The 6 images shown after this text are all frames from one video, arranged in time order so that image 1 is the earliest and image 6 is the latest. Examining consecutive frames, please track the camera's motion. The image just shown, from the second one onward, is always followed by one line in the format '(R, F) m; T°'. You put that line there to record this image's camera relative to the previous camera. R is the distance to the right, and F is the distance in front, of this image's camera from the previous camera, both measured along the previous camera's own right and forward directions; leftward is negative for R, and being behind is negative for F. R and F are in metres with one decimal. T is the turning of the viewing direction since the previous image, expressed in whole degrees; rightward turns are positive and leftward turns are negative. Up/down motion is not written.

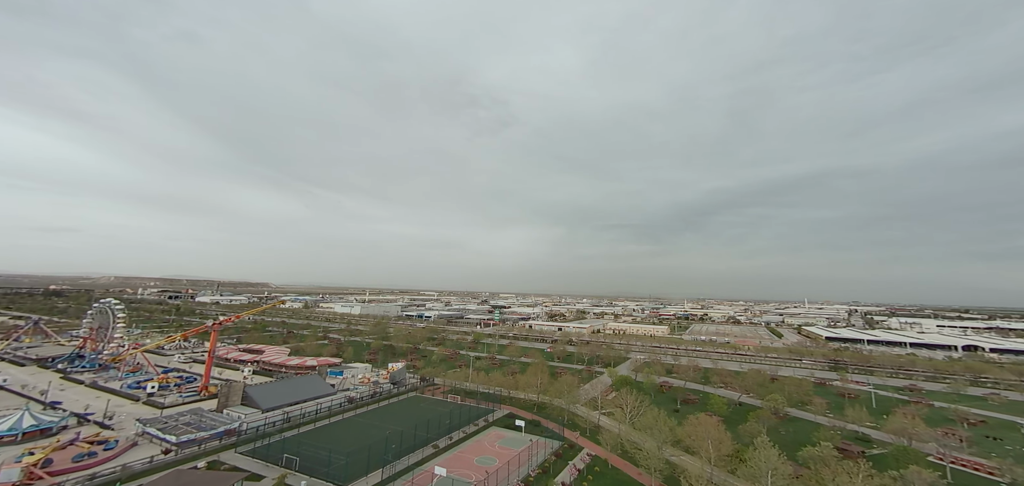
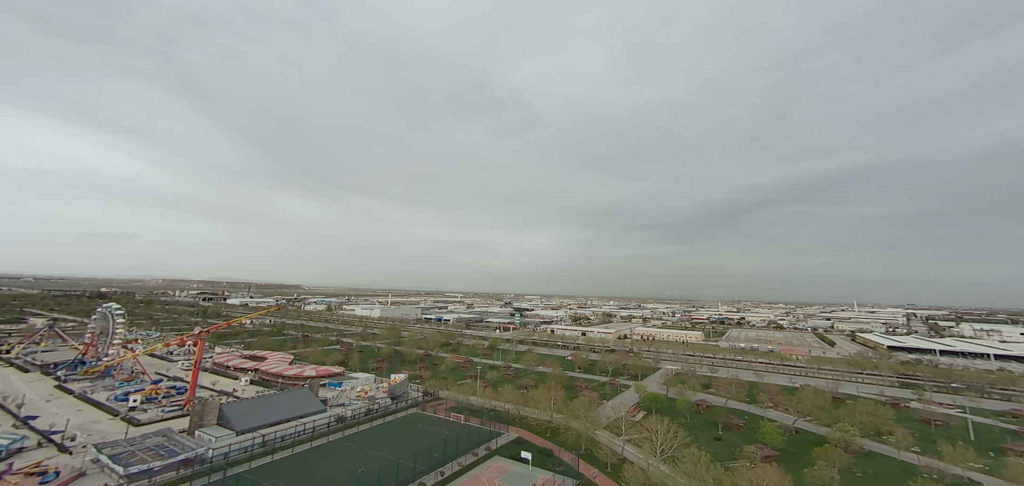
(+0.8, +2.9) m; -4°
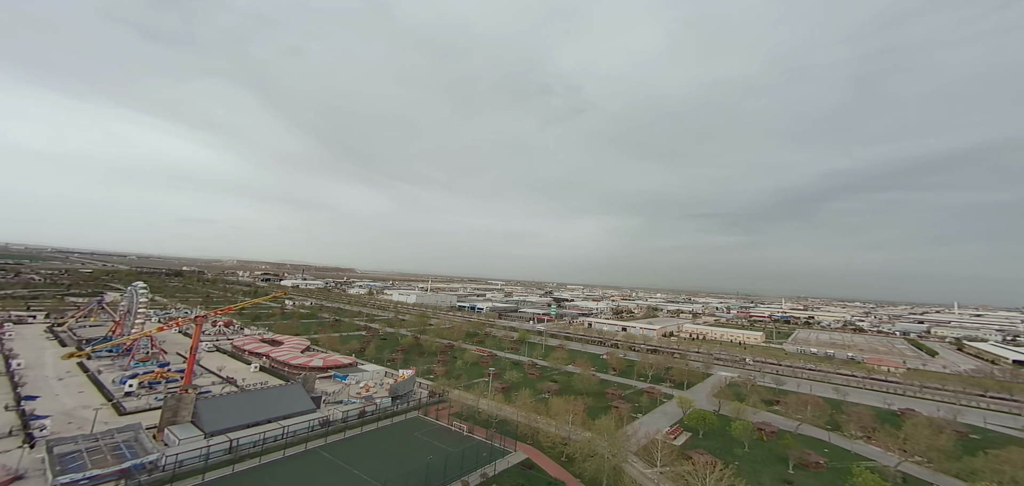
(+1.3, +3.5) m; -7°
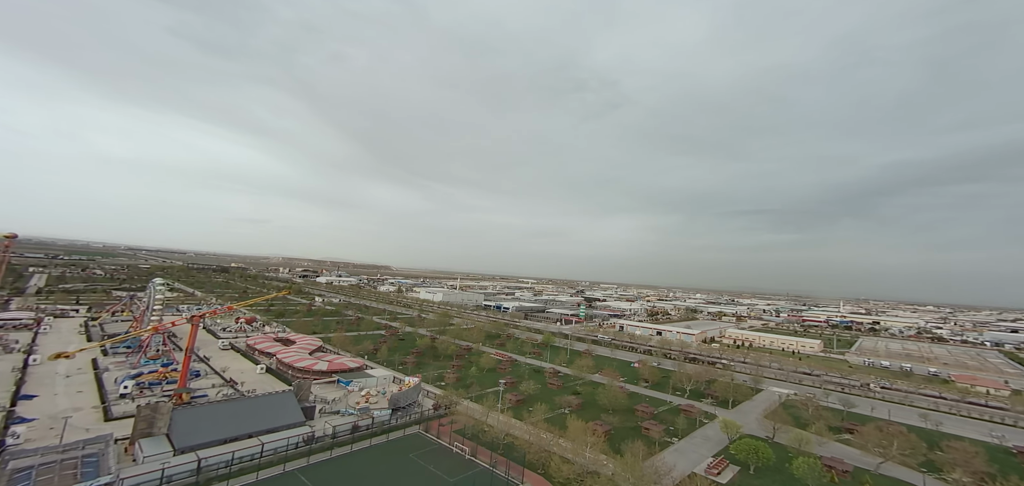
(+0.9, +2.5) m; -5°
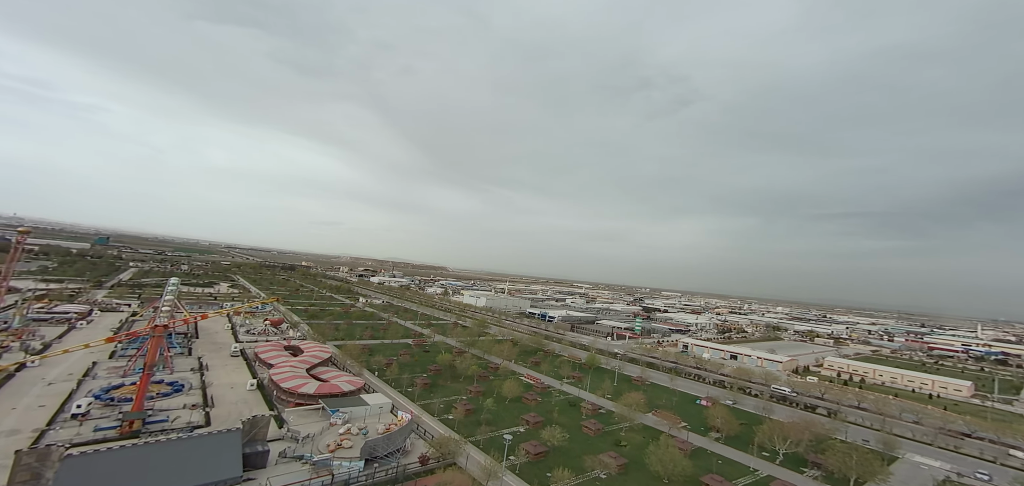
(+1.4, +5.2) m; -8°
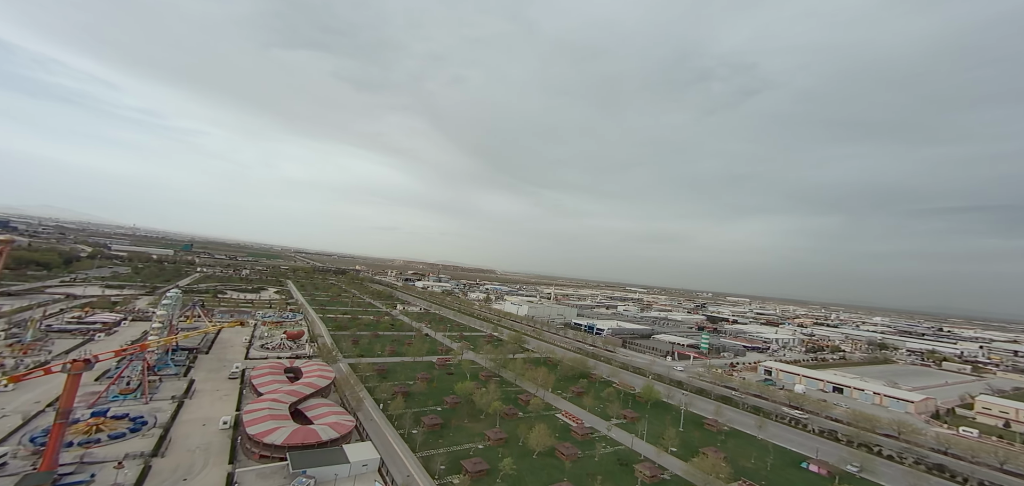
(+0.9, +5.3) m; -7°
